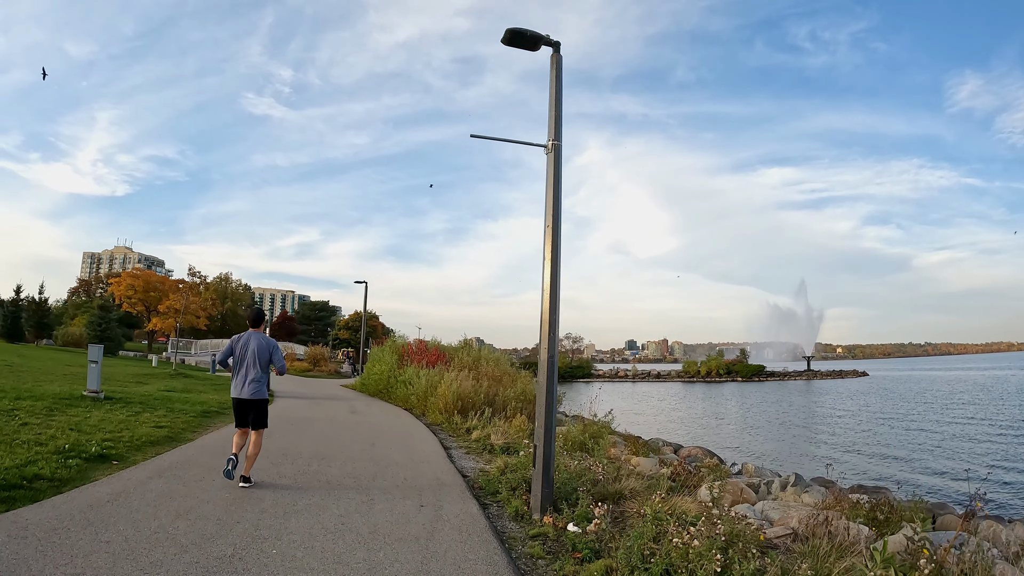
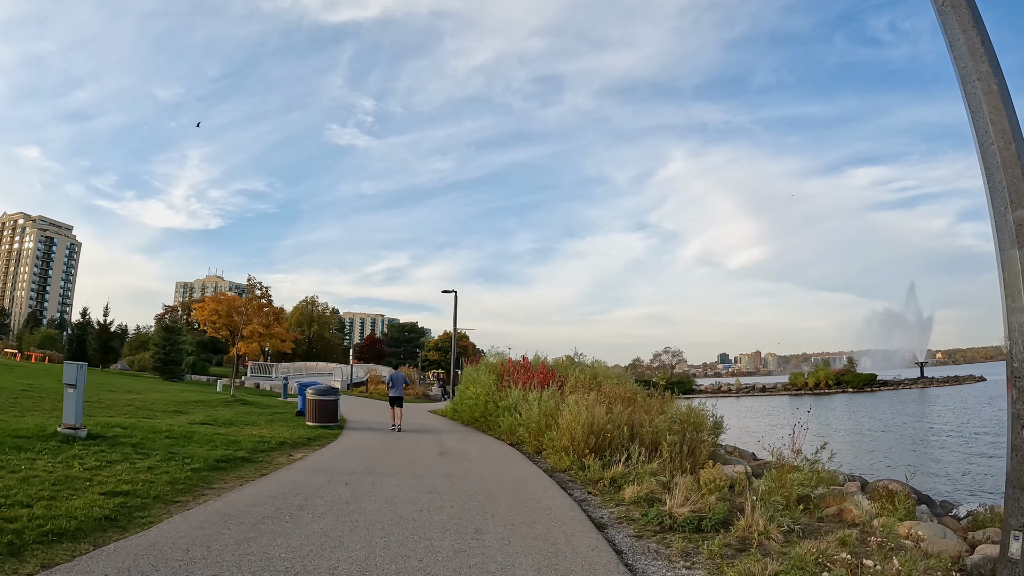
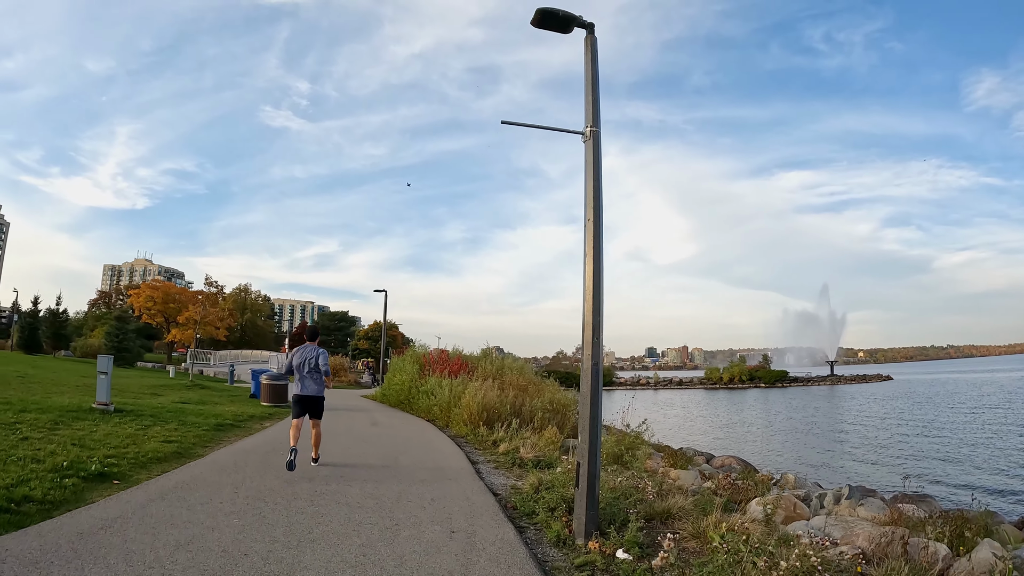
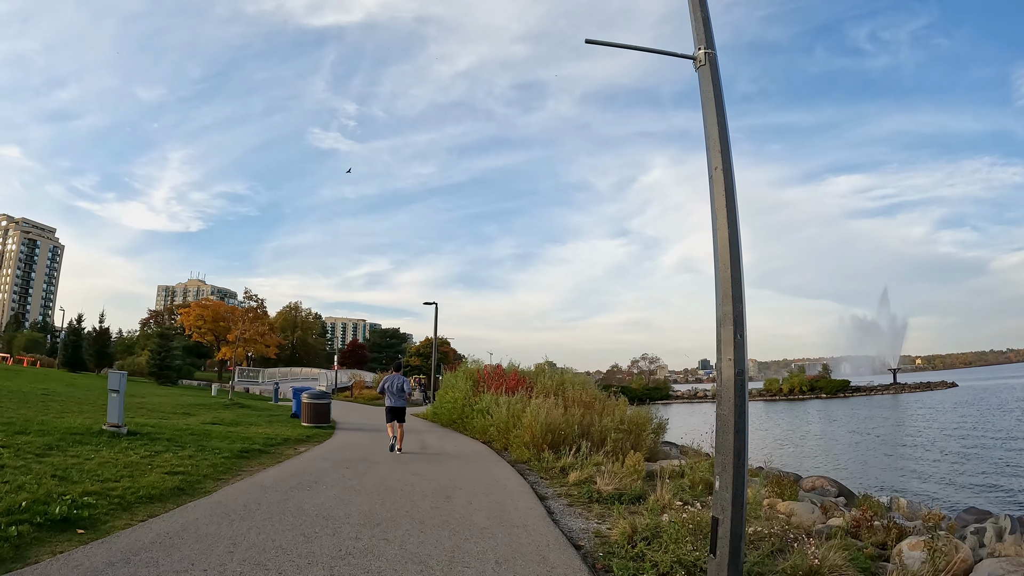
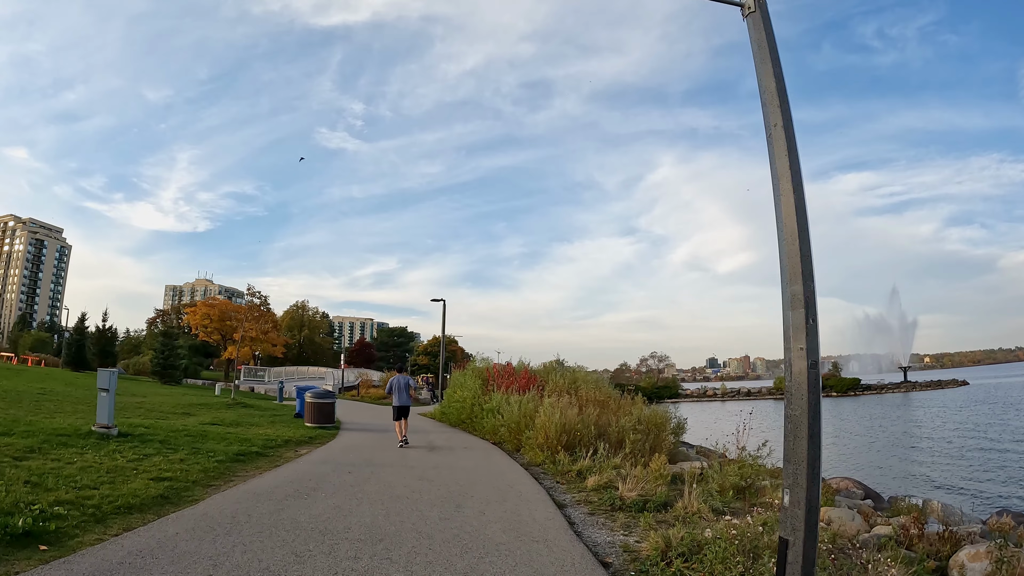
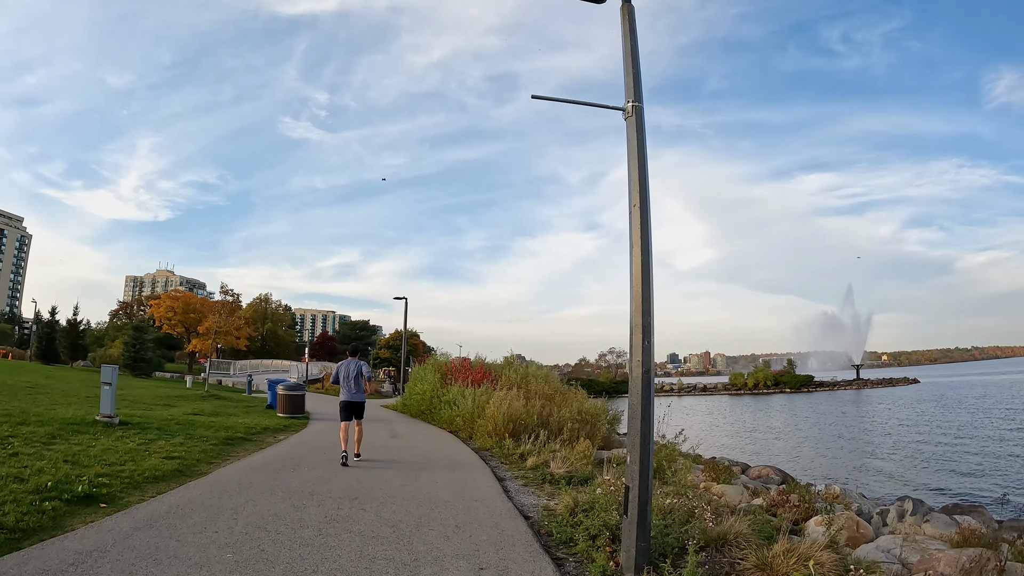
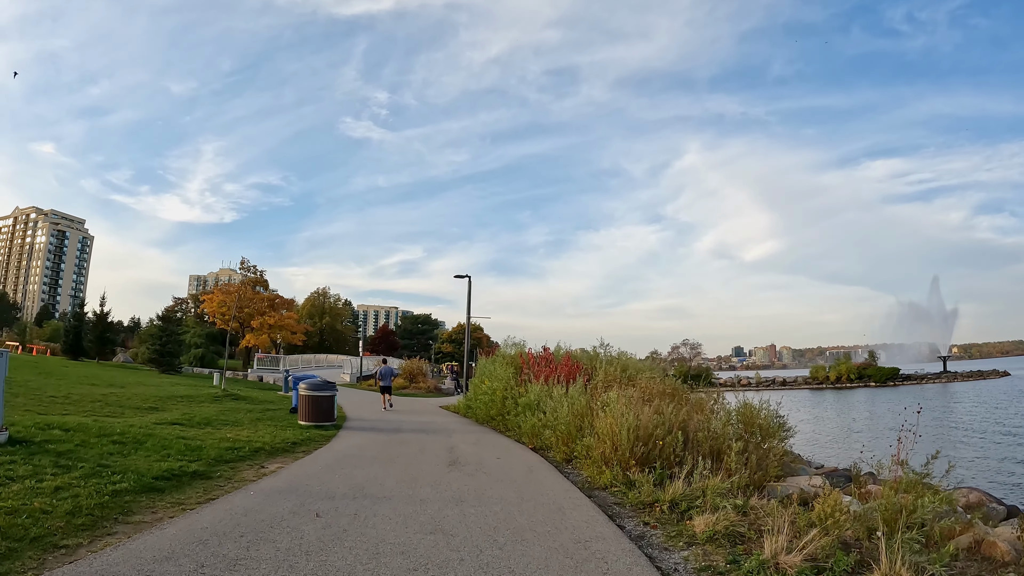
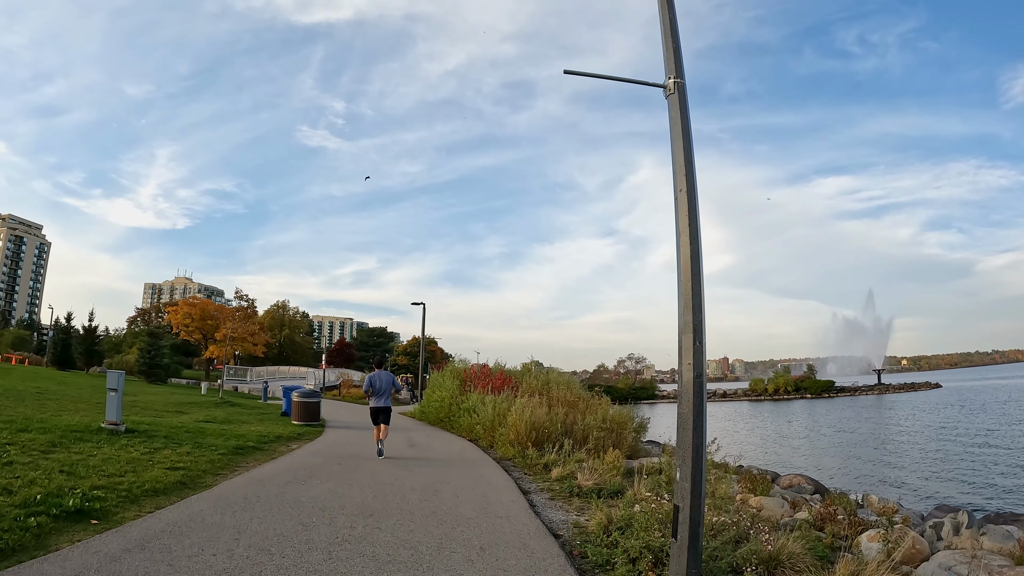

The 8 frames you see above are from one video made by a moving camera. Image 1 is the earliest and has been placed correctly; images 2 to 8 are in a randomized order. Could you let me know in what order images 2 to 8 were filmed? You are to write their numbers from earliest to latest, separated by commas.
3, 6, 8, 4, 5, 2, 7
